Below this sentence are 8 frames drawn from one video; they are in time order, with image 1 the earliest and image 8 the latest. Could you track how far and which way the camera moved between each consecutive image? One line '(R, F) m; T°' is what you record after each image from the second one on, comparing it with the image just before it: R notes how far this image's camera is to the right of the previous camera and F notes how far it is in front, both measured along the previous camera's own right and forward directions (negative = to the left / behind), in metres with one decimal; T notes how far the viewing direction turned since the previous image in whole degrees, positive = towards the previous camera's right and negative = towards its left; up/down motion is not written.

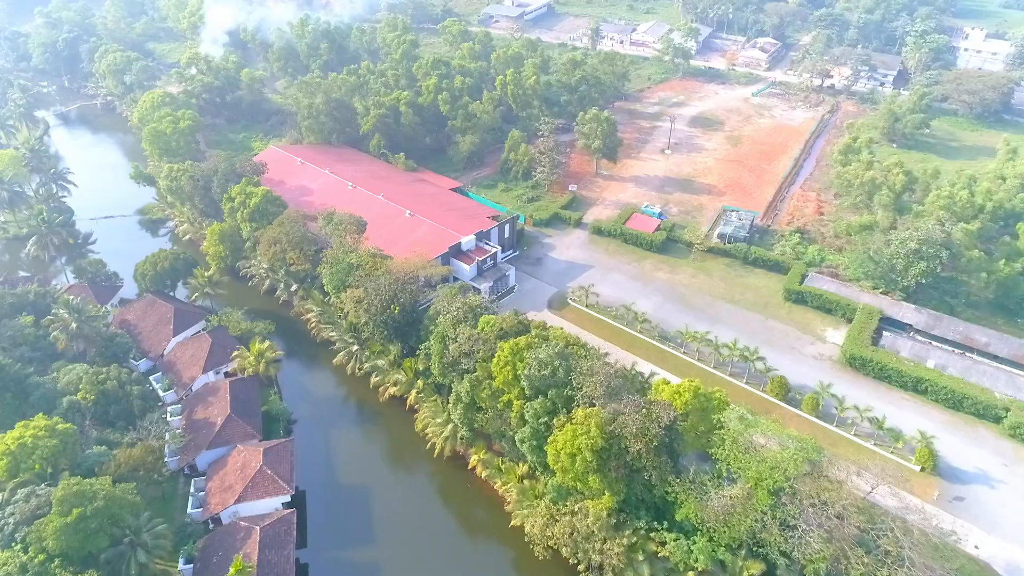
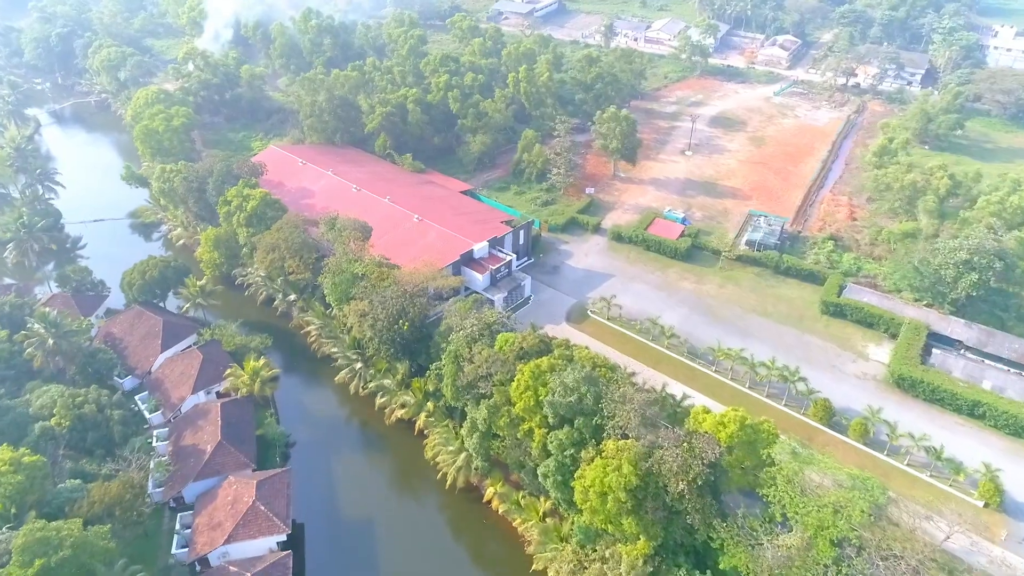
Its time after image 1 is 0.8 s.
(-0.8, +3.6) m; 0°
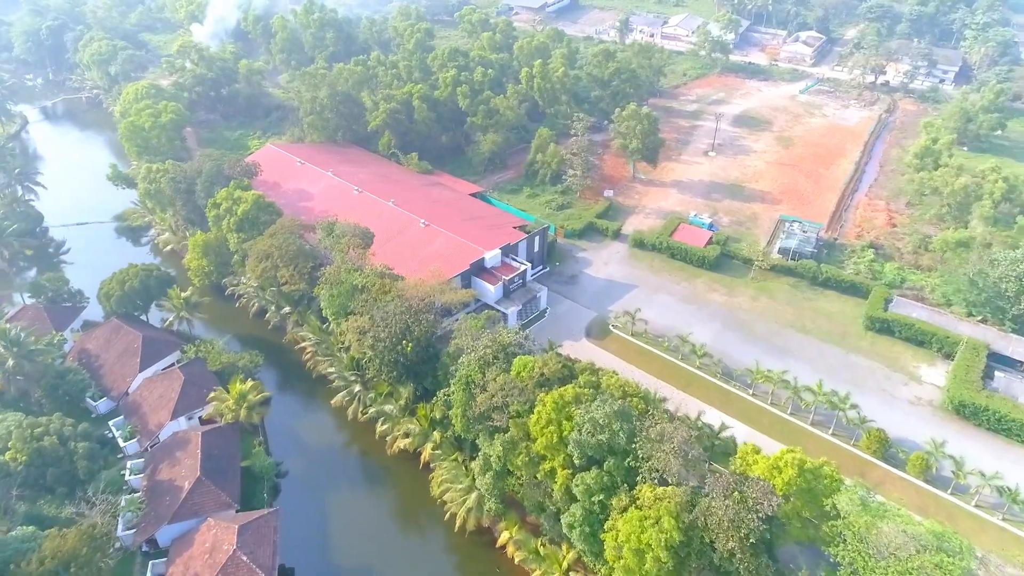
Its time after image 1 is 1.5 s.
(-0.6, +4.1) m; 0°
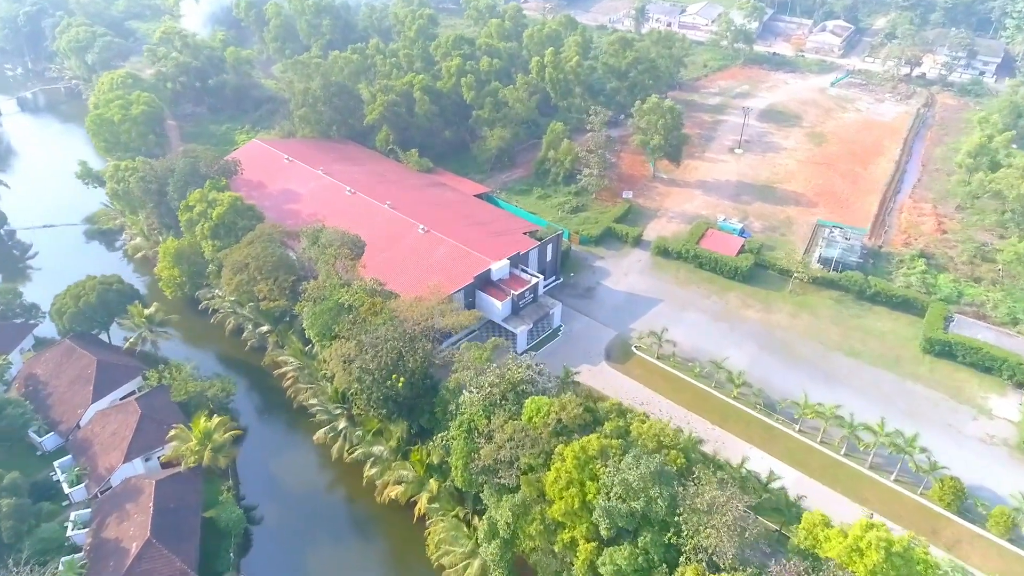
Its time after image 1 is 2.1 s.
(-0.2, +5.1) m; 0°
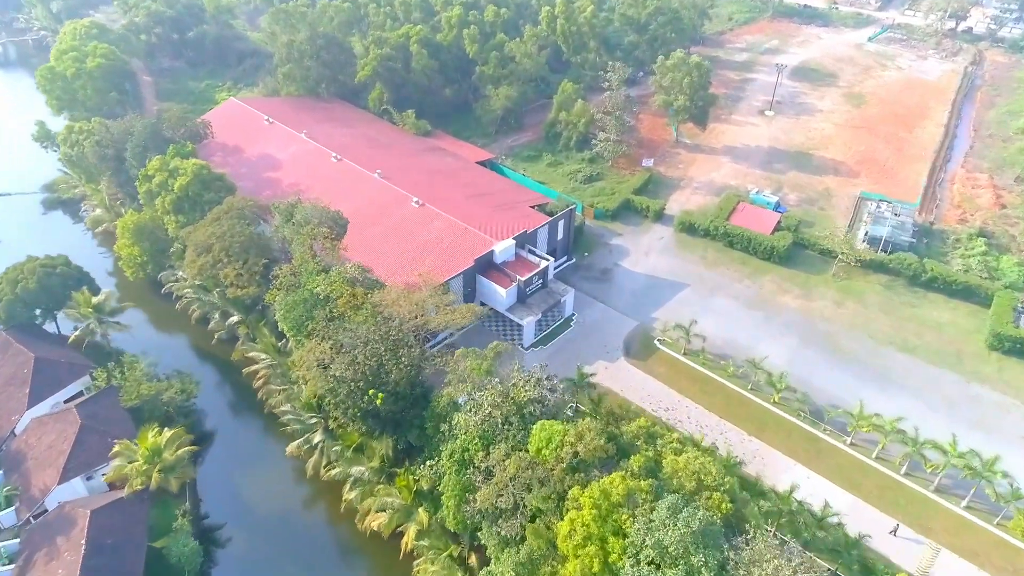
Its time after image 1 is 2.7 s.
(0.0, +4.9) m; 0°
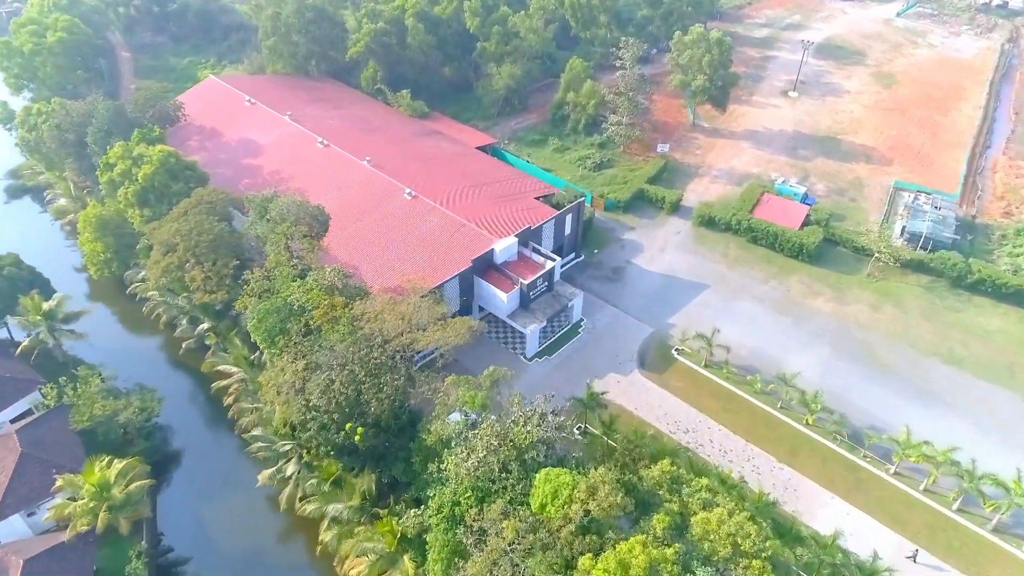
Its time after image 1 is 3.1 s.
(+0.1, +3.4) m; 0°
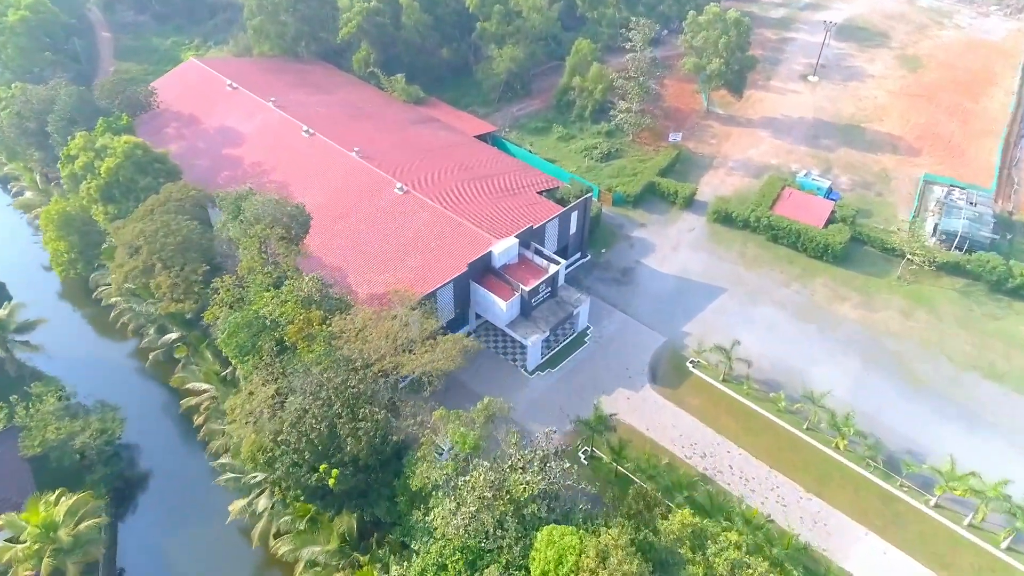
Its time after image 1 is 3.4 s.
(+0.1, +2.6) m; 0°
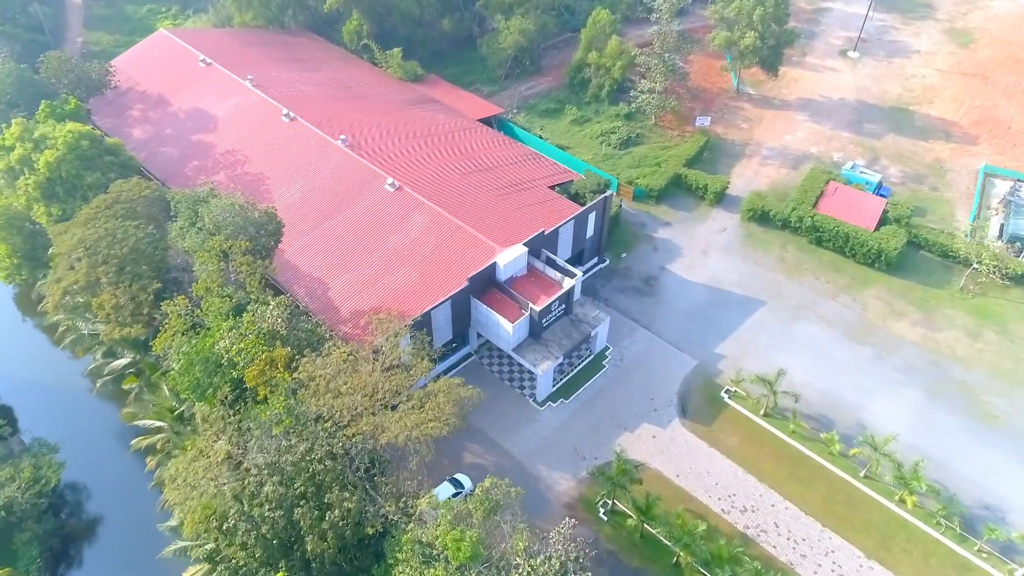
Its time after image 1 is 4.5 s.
(-0.1, +3.9) m; 0°
